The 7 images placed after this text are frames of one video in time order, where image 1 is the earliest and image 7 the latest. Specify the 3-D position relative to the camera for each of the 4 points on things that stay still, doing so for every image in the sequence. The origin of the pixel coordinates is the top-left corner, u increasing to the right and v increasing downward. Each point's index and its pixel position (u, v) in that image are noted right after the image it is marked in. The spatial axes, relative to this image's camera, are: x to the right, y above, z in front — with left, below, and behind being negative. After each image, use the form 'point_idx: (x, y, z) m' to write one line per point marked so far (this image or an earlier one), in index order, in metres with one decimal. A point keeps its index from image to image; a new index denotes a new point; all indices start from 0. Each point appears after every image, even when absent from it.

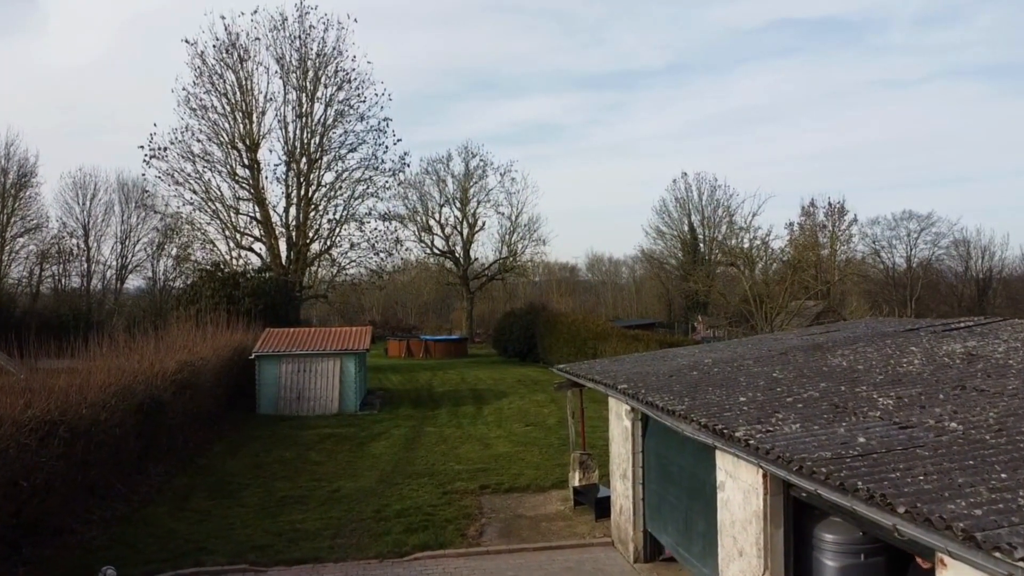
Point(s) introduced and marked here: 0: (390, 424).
0: (-2.6, -2.9, +18.2) m
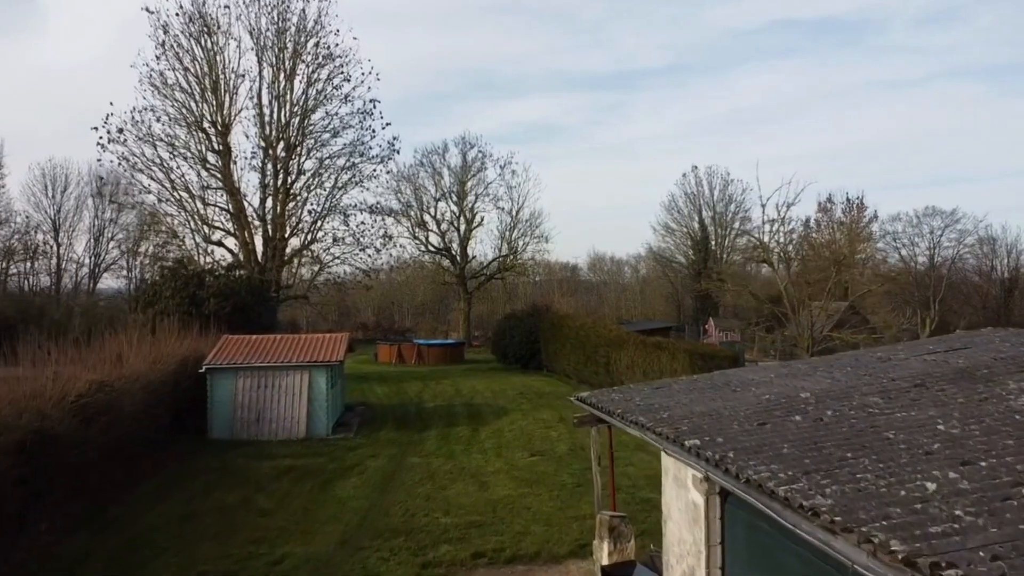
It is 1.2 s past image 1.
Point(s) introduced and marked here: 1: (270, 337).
0: (-2.6, -2.9, +15.0) m
1: (-5.0, -1.0, +17.5) m
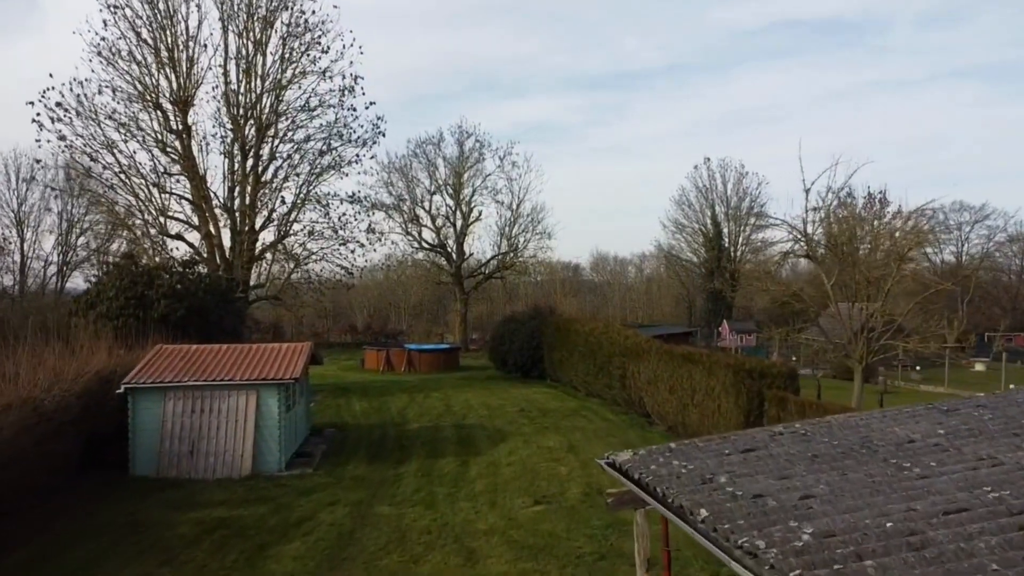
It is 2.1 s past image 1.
0: (-2.6, -2.9, +11.8) m
1: (-5.0, -1.0, +14.3) m
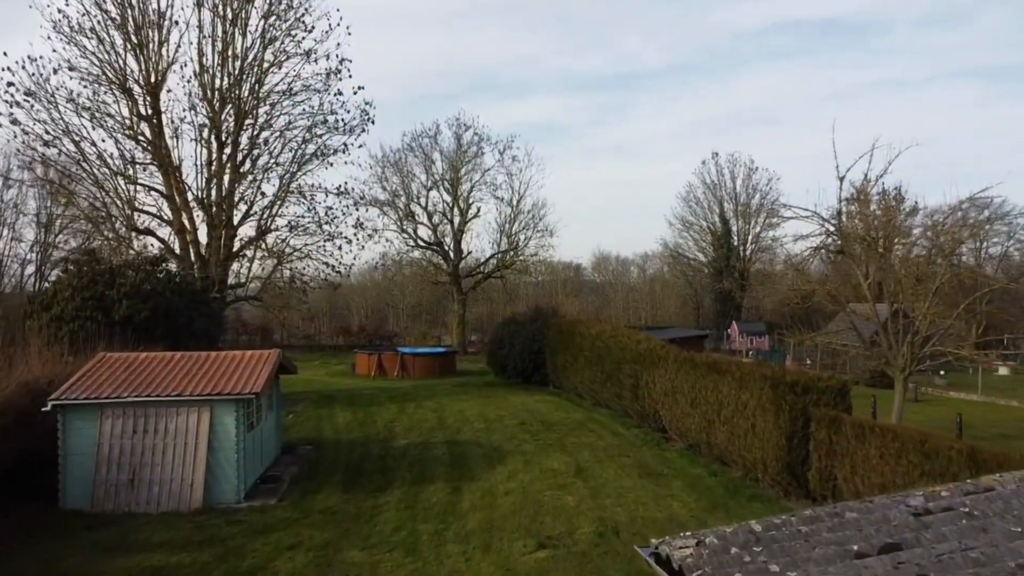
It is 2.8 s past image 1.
0: (-2.6, -2.9, +9.8) m
1: (-5.0, -1.0, +12.3) m
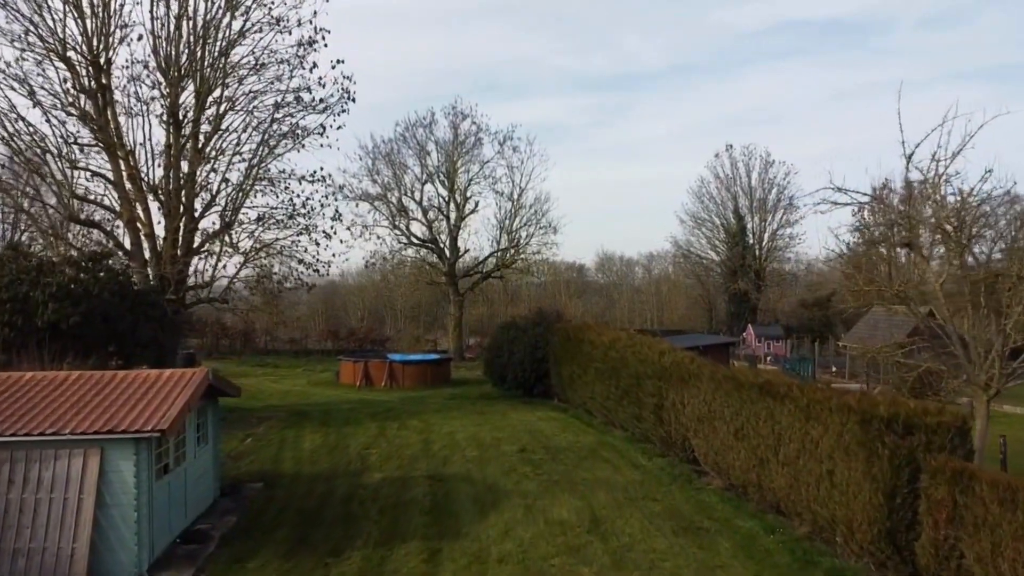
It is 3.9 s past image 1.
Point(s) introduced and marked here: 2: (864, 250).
0: (-2.7, -2.9, +7.0) m
1: (-5.1, -1.0, +9.5) m
2: (+6.4, +0.7, +15.5) m
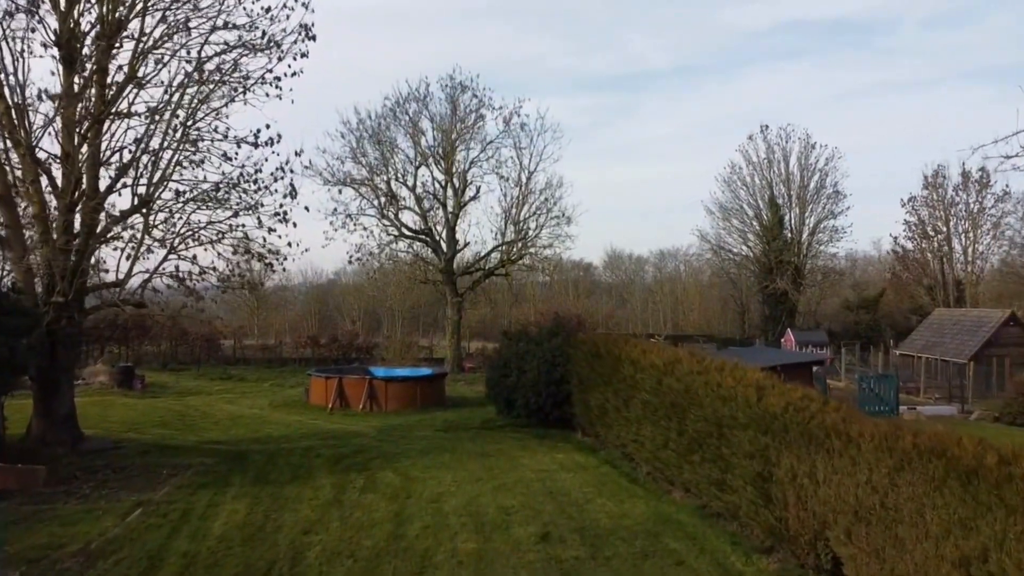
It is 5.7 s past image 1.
0: (-2.5, -2.9, +1.8) m
1: (-4.9, -1.0, +4.3) m
2: (+6.6, +0.7, +10.3) m
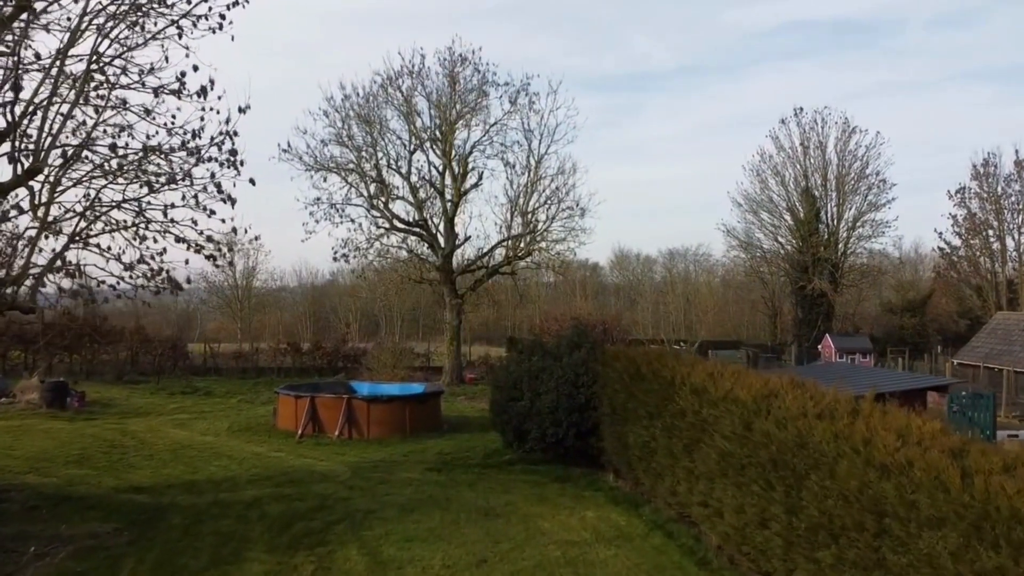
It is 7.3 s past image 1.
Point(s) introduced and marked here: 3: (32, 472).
0: (-2.4, -2.8, -2.1) m
1: (-4.7, -0.9, +0.4) m
2: (+6.8, +0.7, +6.4) m
3: (-7.7, -2.9, +13.6) m
